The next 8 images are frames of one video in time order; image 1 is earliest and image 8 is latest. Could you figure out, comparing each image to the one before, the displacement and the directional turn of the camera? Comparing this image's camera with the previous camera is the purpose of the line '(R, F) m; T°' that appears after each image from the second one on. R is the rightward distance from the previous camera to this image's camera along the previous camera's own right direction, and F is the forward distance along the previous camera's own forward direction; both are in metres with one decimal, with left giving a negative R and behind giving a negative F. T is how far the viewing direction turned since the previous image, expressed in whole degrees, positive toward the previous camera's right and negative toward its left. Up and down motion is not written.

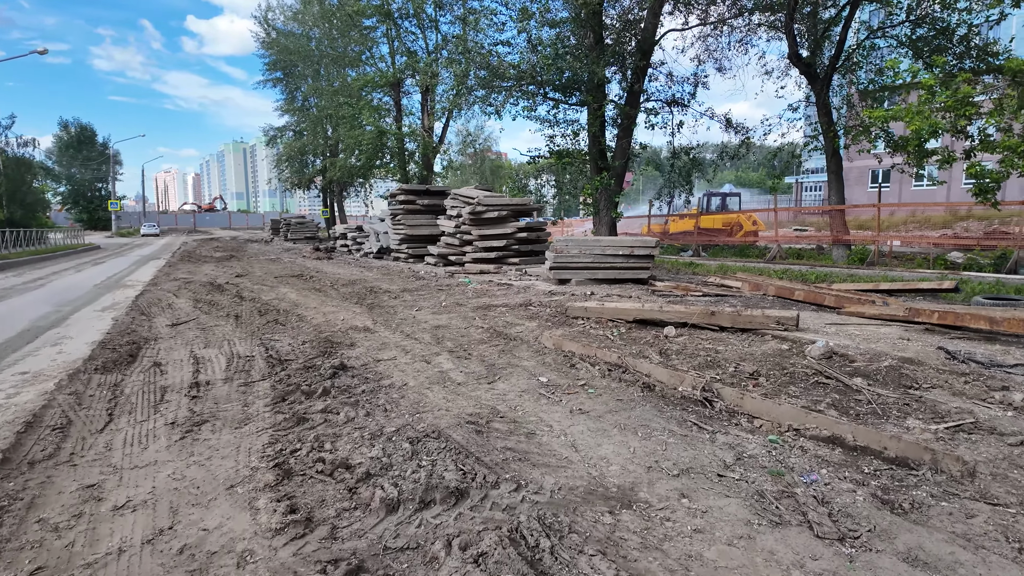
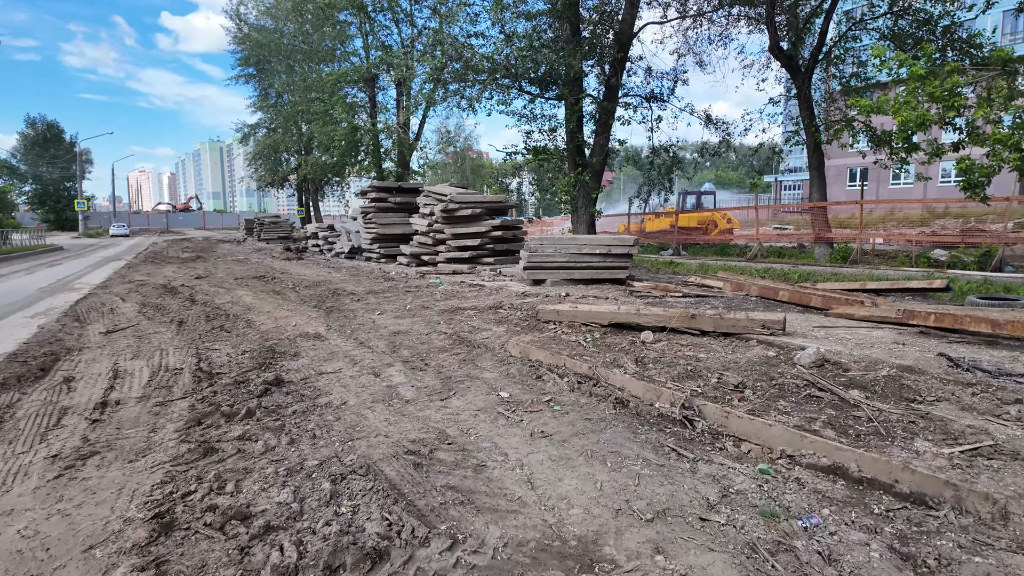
(+0.2, +0.6) m; +2°
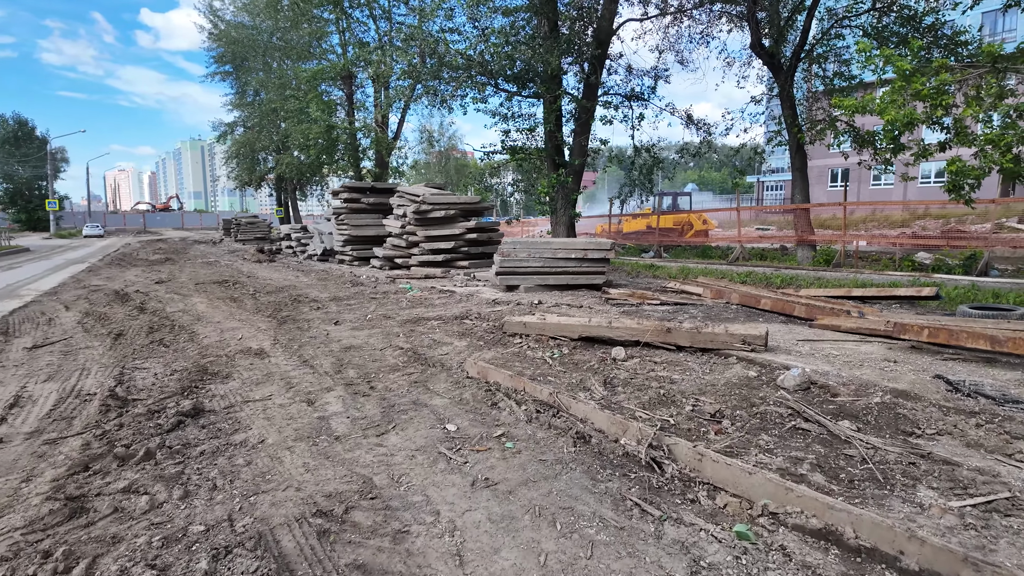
(+0.3, +0.5) m; +1°
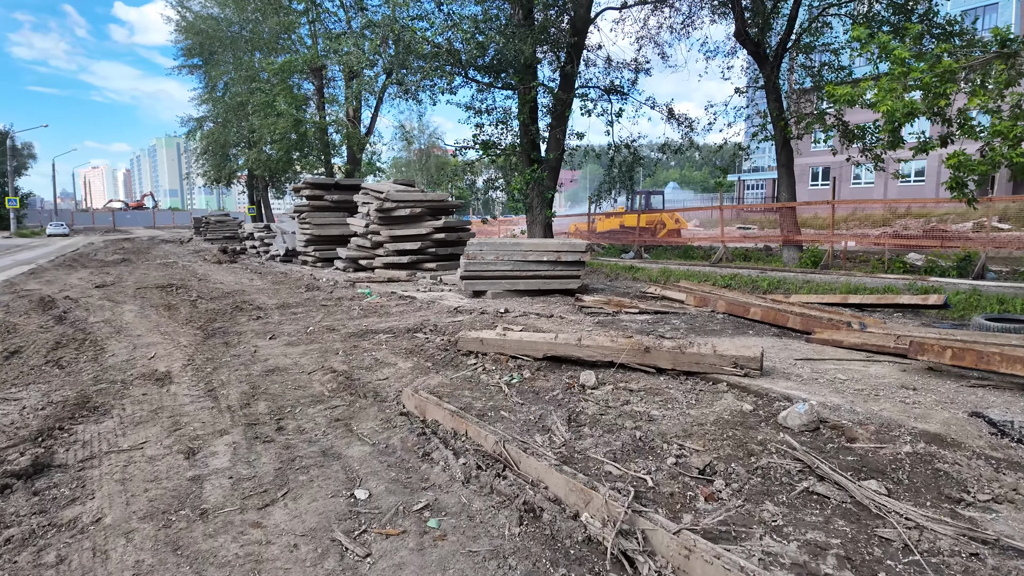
(+0.3, +0.9) m; +2°
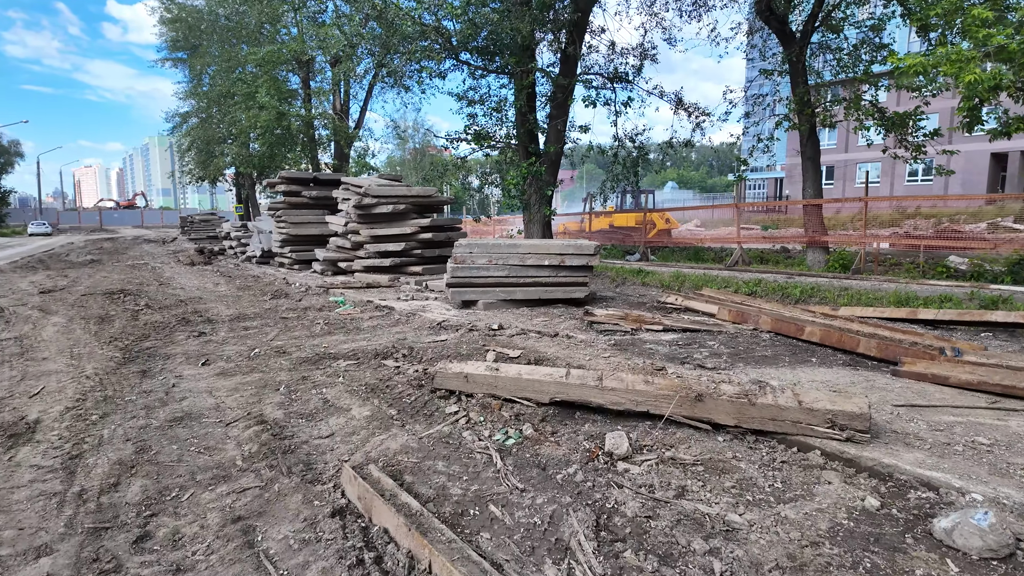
(0.0, +1.4) m; 0°
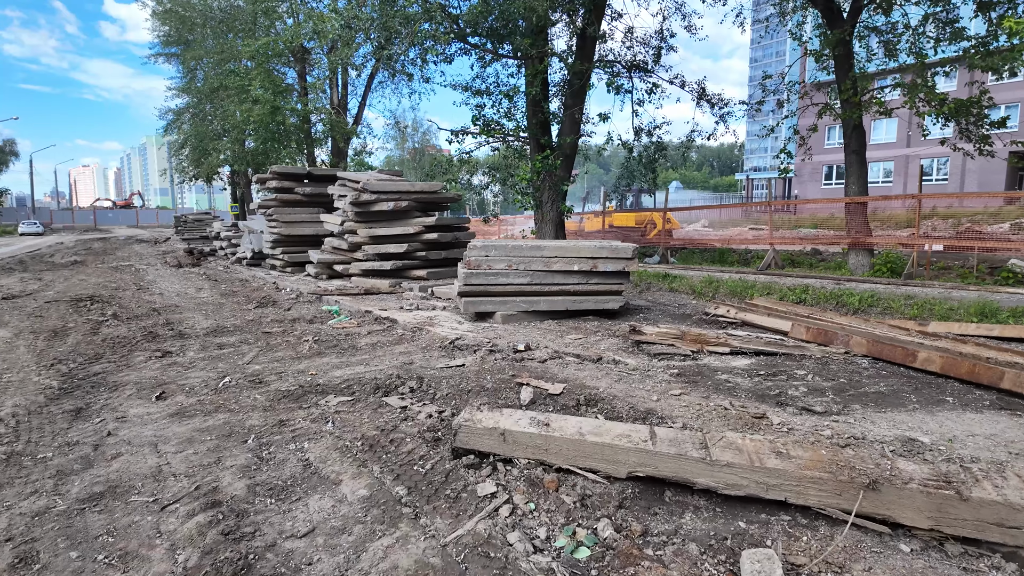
(-0.3, +1.1) m; 0°
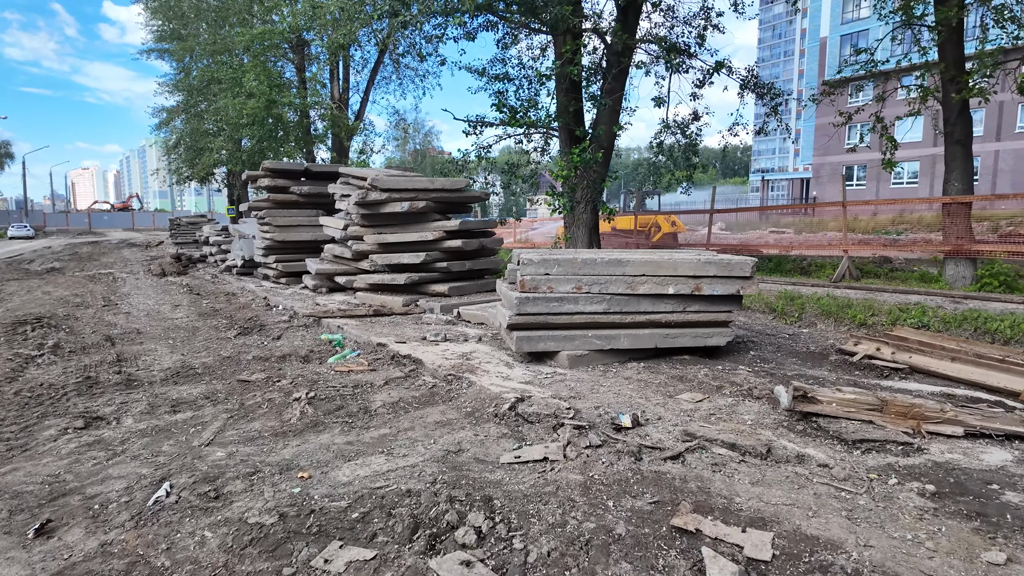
(-0.6, +1.8) m; 0°
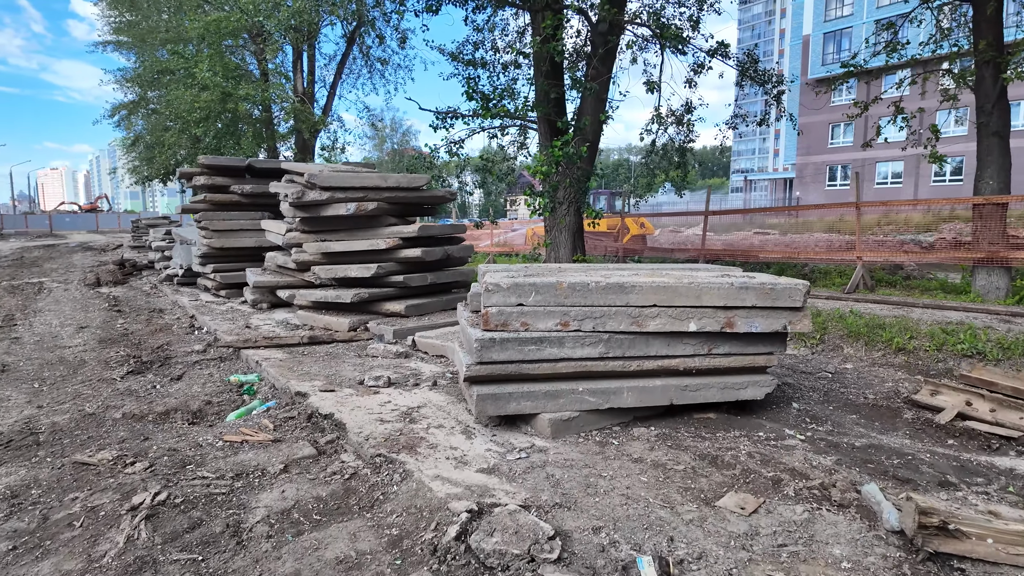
(+0.1, +1.4) m; +2°
